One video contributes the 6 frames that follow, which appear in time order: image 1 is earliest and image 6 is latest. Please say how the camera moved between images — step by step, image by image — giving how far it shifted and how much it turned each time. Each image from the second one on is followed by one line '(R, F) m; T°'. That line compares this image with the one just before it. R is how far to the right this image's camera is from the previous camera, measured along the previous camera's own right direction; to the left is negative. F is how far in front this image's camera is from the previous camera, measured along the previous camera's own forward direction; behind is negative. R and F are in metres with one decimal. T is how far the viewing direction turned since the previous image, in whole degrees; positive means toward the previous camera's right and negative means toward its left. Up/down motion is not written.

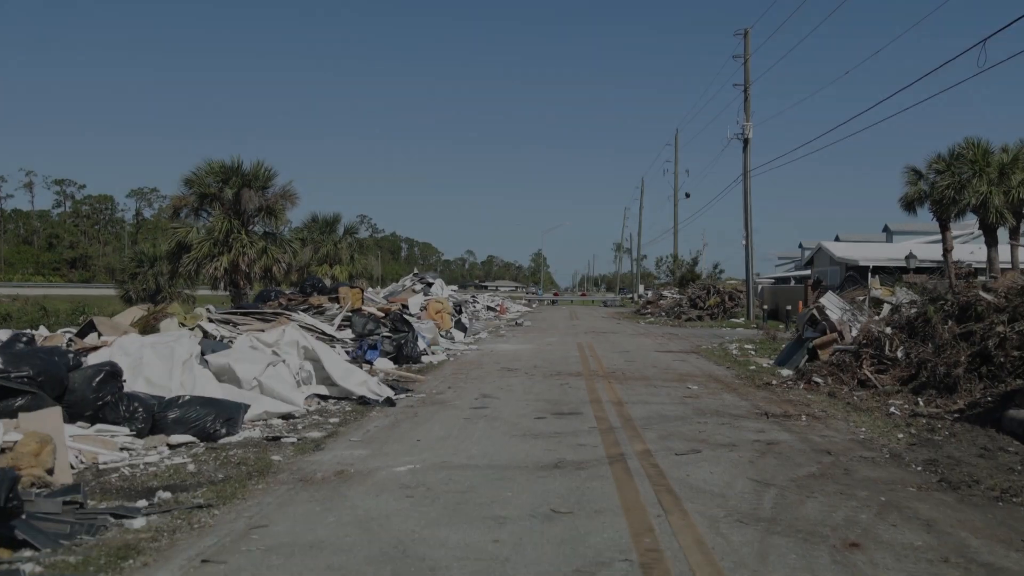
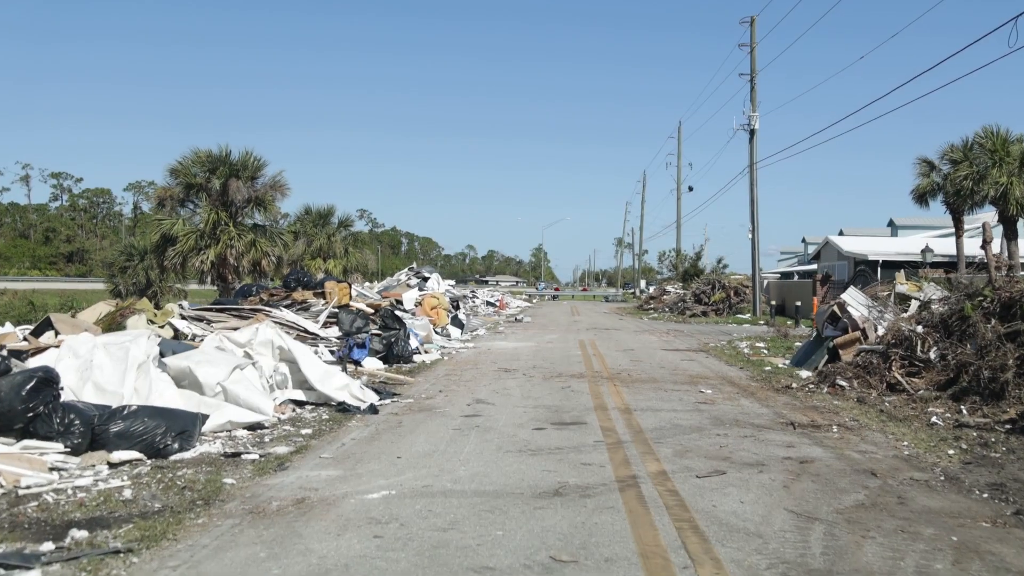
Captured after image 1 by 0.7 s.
(+0.1, +1.2) m; 0°
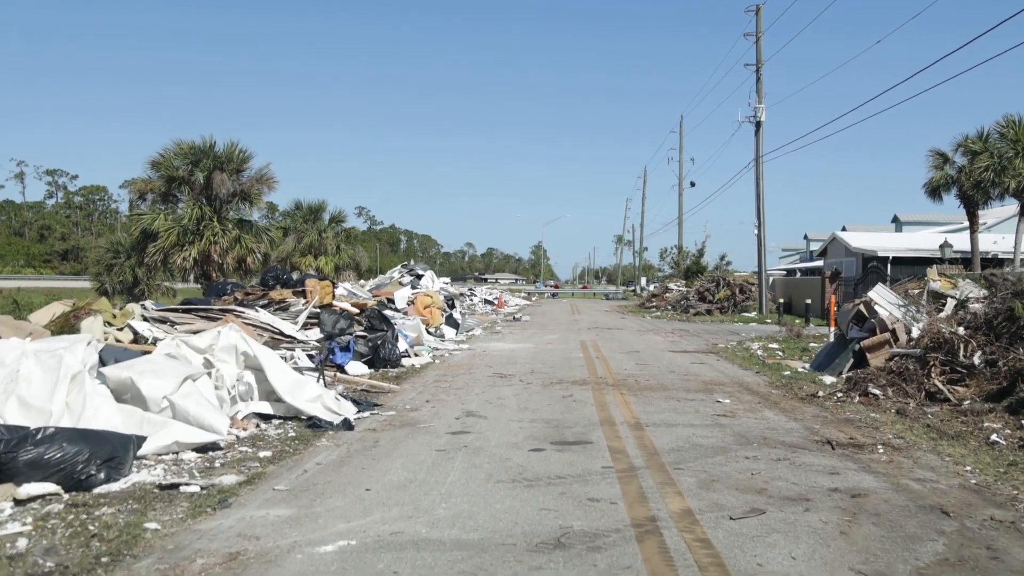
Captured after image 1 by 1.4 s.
(+0.1, +1.3) m; 0°
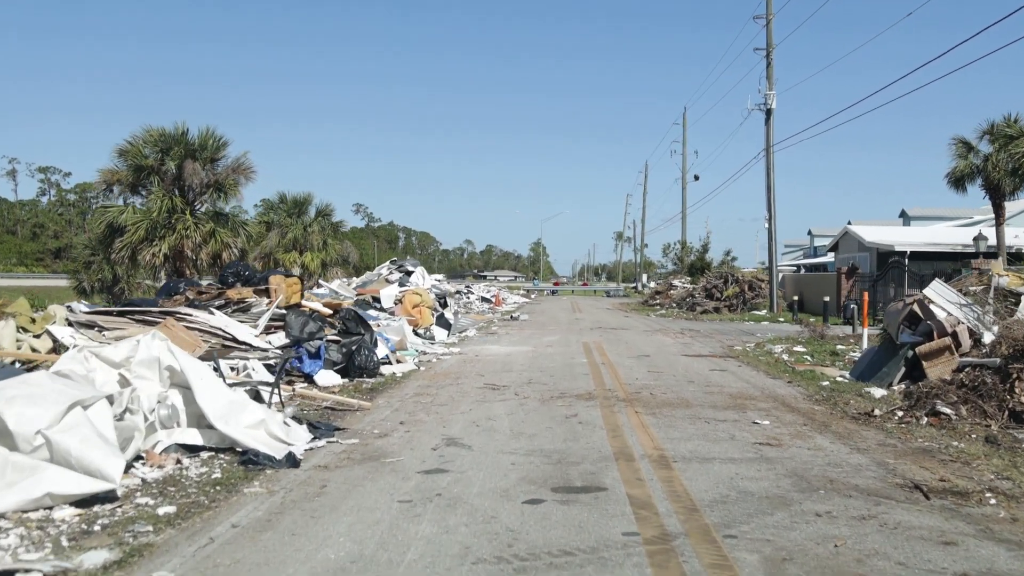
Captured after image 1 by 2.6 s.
(+0.1, +2.0) m; 0°
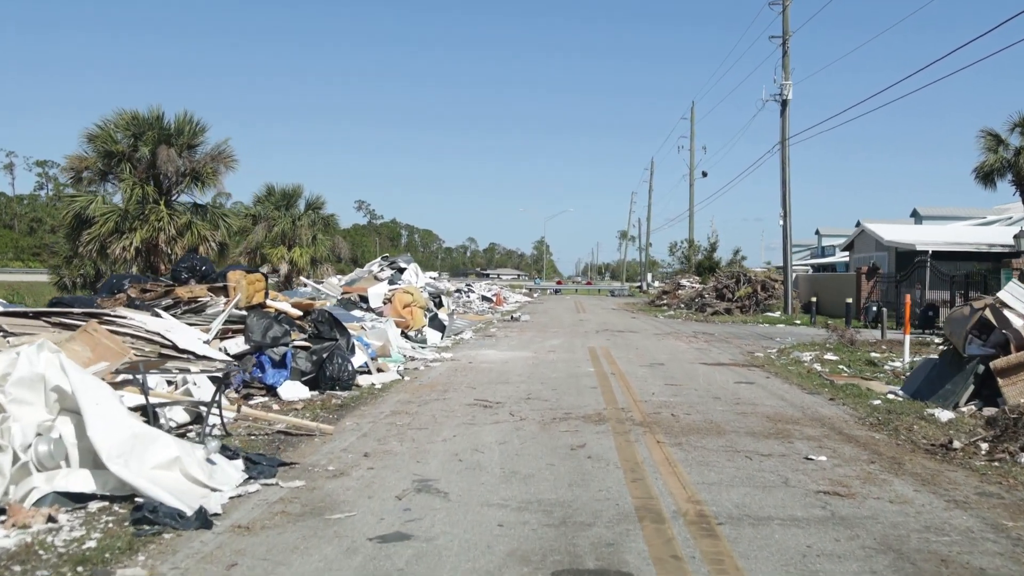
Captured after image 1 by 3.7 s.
(+0.1, +1.9) m; 0°
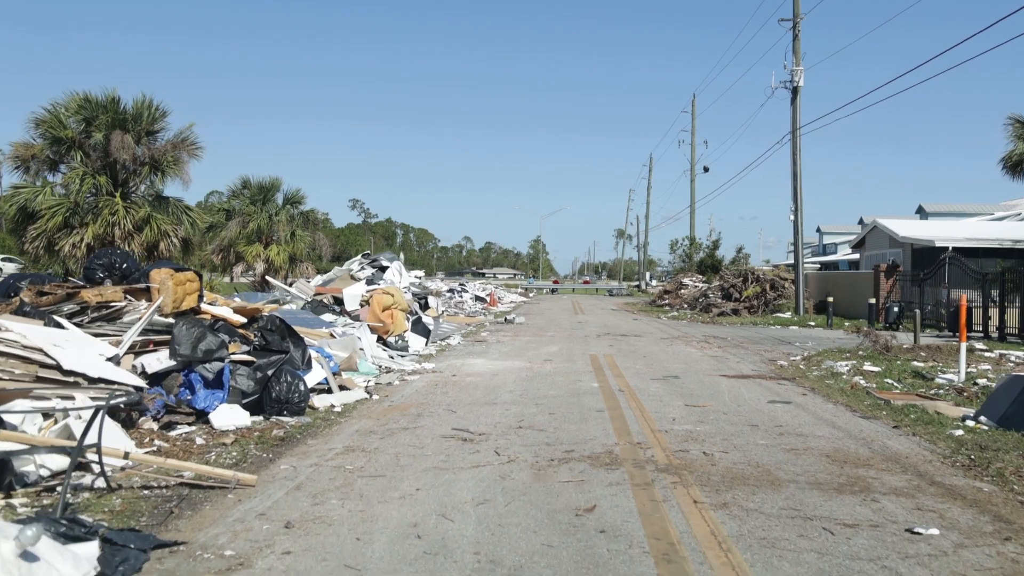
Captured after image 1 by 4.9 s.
(+0.1, +2.2) m; 0°
